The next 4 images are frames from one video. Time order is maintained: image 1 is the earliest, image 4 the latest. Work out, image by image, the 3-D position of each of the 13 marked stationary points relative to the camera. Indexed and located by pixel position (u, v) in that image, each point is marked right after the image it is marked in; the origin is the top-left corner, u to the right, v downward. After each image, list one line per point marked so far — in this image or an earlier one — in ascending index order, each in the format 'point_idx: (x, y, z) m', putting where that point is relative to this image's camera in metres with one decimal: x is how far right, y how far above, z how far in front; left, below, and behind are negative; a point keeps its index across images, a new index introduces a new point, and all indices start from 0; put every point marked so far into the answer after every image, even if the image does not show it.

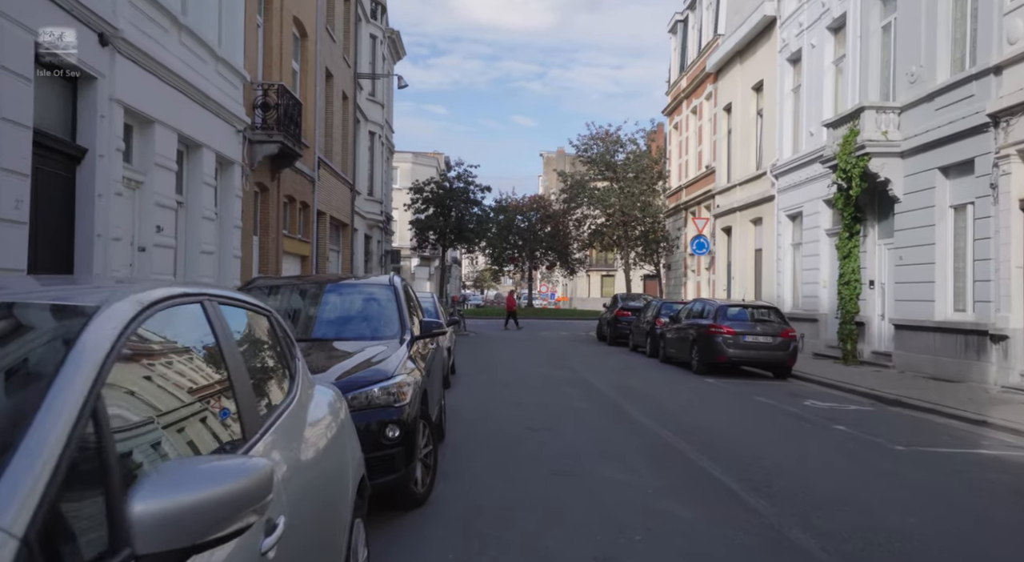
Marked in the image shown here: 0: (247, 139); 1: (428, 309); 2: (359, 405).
0: (-5.9, +3.2, +15.8) m
1: (-1.9, -0.6, +15.4) m
2: (-1.2, -0.9, +5.4) m
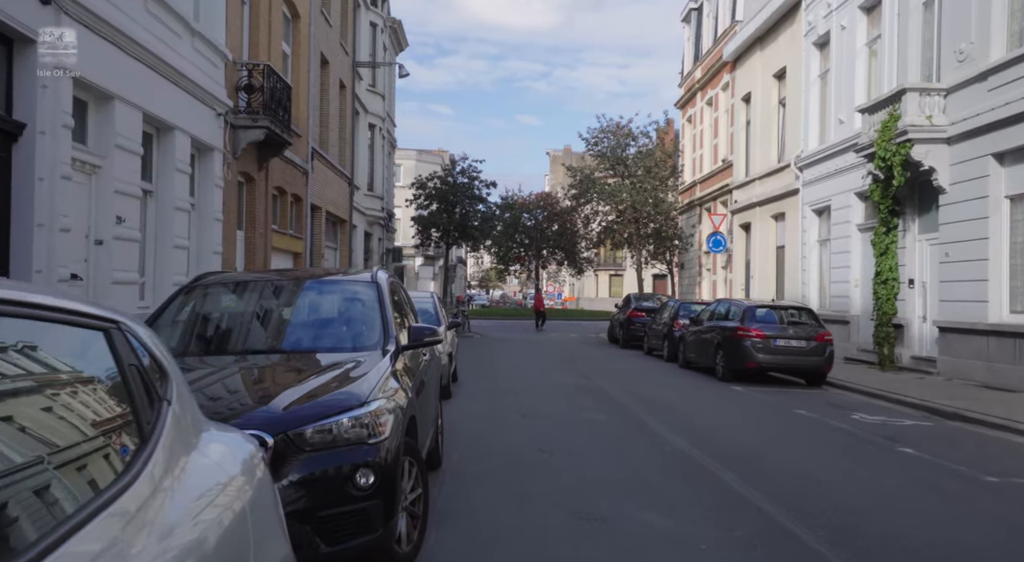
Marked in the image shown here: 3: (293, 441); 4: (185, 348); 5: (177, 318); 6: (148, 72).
0: (-5.8, +3.2, +14.4) m
1: (-1.7, -0.6, +13.9) m
2: (-1.1, -0.9, +3.9) m
3: (-1.2, -0.9, +3.8) m
4: (-2.7, -0.6, +5.9) m
5: (-2.9, -0.3, +6.3) m
6: (-5.7, +3.3, +11.2) m
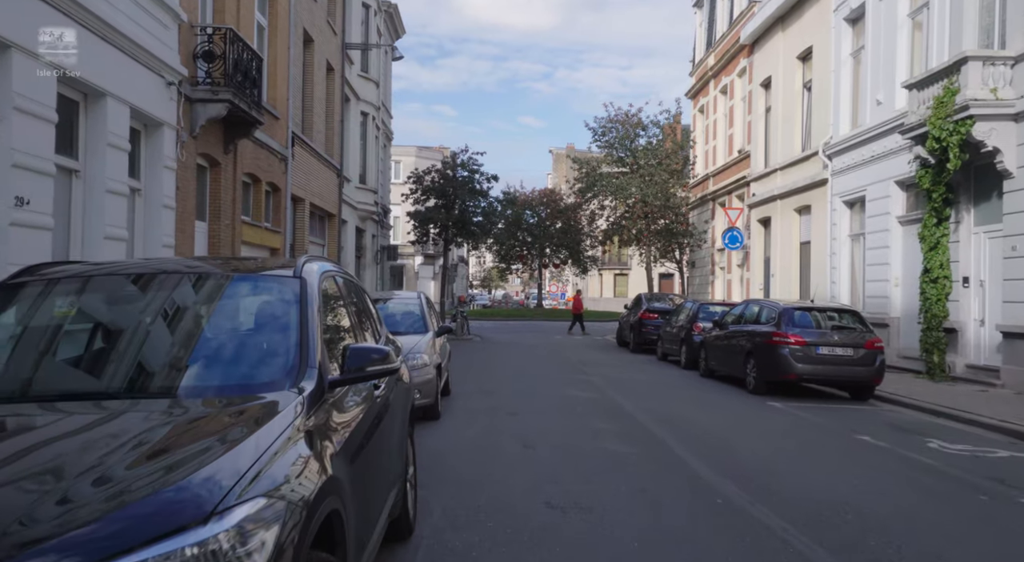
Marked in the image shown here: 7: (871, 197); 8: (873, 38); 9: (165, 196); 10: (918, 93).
0: (-5.8, +3.2, +12.4) m
1: (-1.7, -0.6, +12.0) m
2: (-1.1, -0.9, +1.9) m
3: (-1.2, -0.8, +1.8) m
4: (-2.7, -0.5, +3.9) m
5: (-3.0, -0.3, +4.3) m
6: (-5.7, +3.3, +9.2) m
7: (+9.4, +2.2, +18.4) m
8: (+9.4, +6.4, +18.5) m
9: (-5.7, +1.4, +11.7) m
10: (+8.7, +4.0, +15.1) m
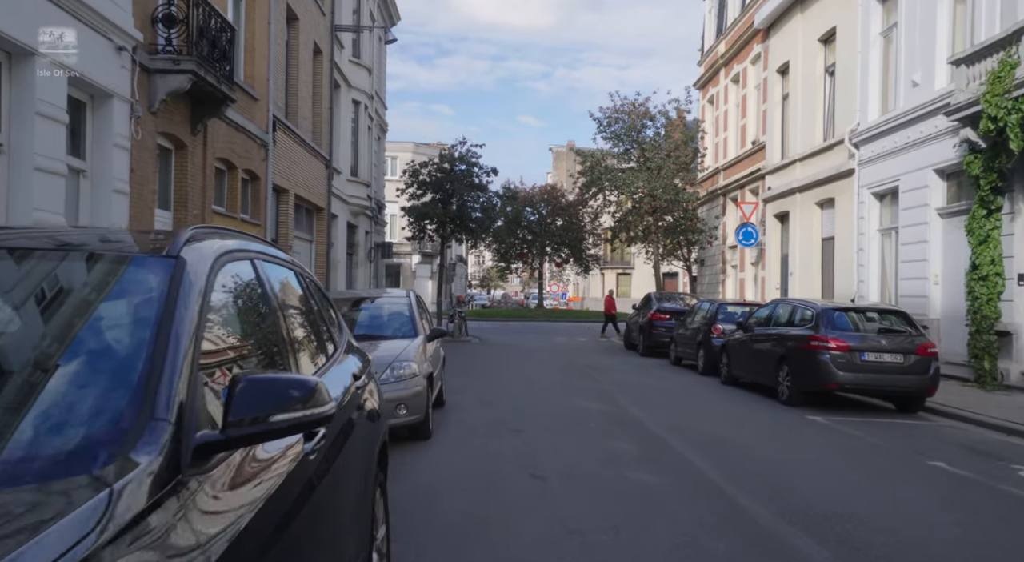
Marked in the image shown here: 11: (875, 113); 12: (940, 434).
0: (-5.7, +3.3, +10.8) m
1: (-1.6, -0.5, +10.4) m
2: (-1.0, -0.8, +0.4) m
3: (-1.1, -0.8, +0.3) m
4: (-2.6, -0.5, +2.4) m
5: (-2.9, -0.2, +2.7) m
6: (-5.7, +3.4, +7.6) m
7: (+9.4, +2.2, +16.8) m
8: (+9.5, +6.4, +16.9) m
9: (-5.7, +1.5, +10.1) m
10: (+8.7, +4.1, +13.5) m
11: (+9.6, +4.4, +18.6) m
12: (+6.0, -2.1, +9.9) m
